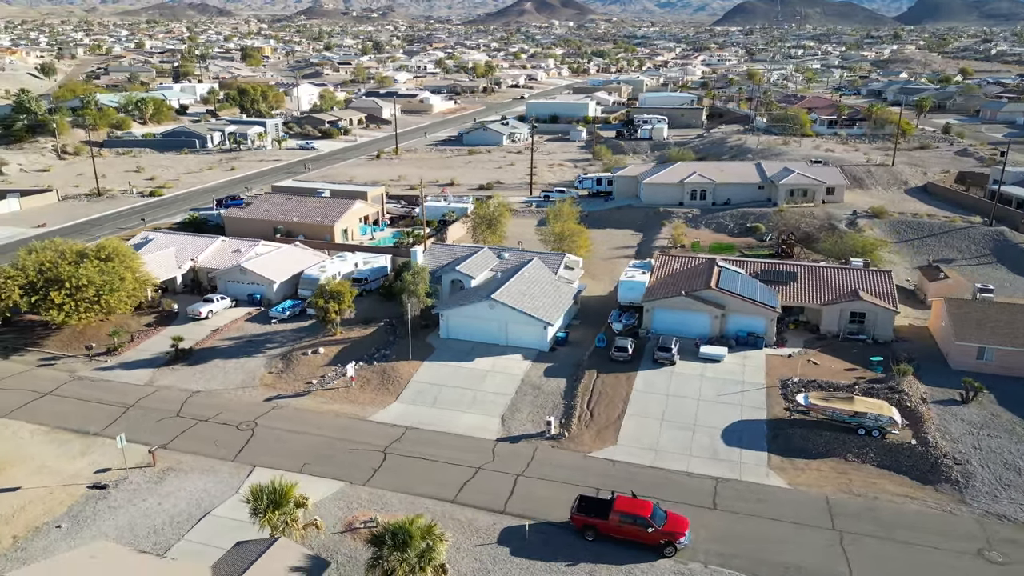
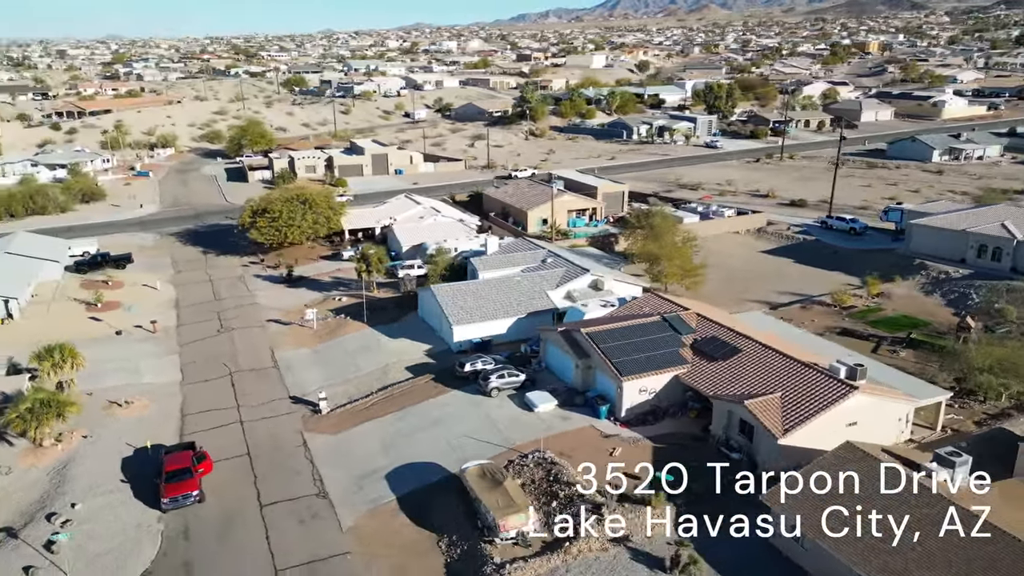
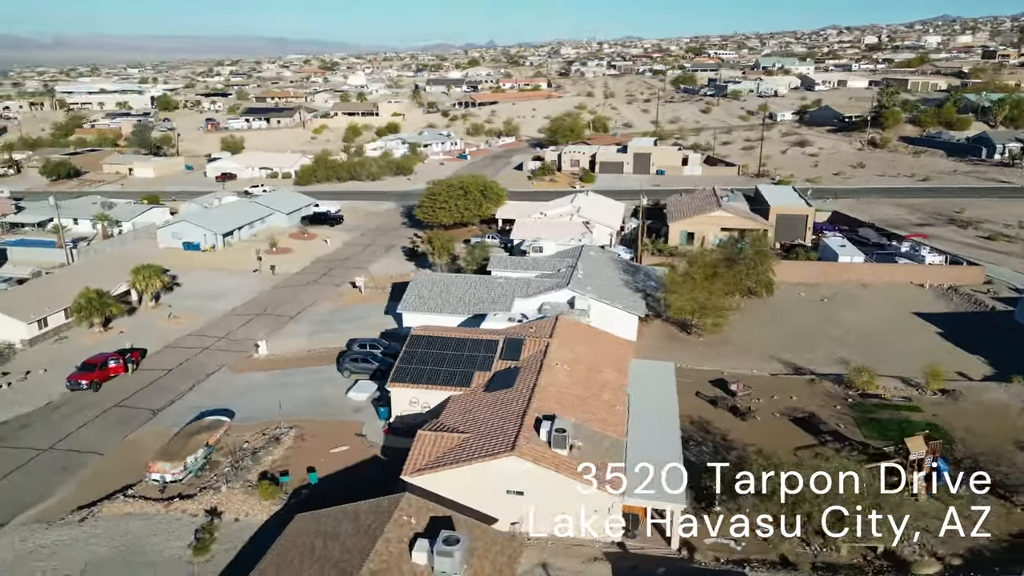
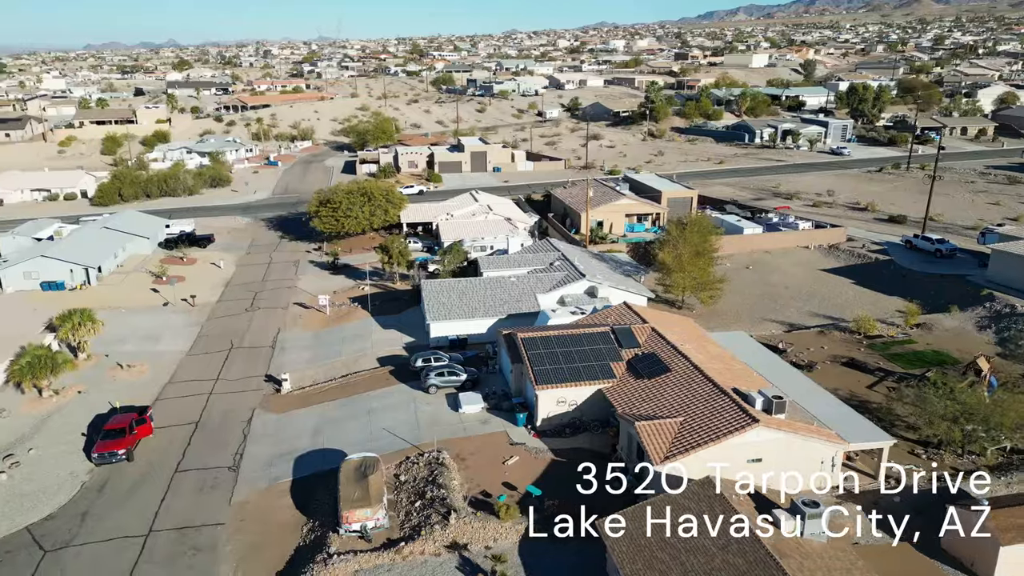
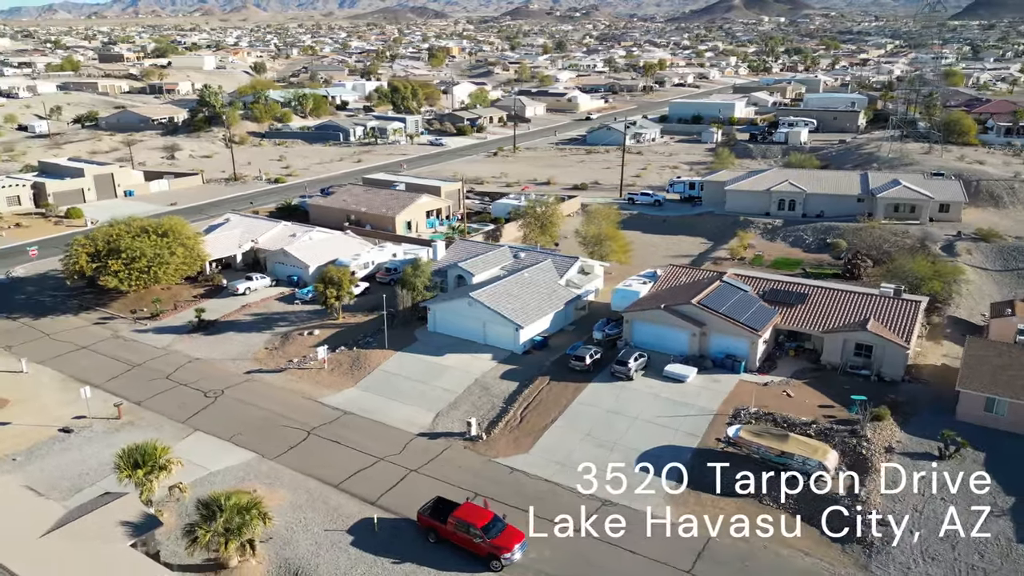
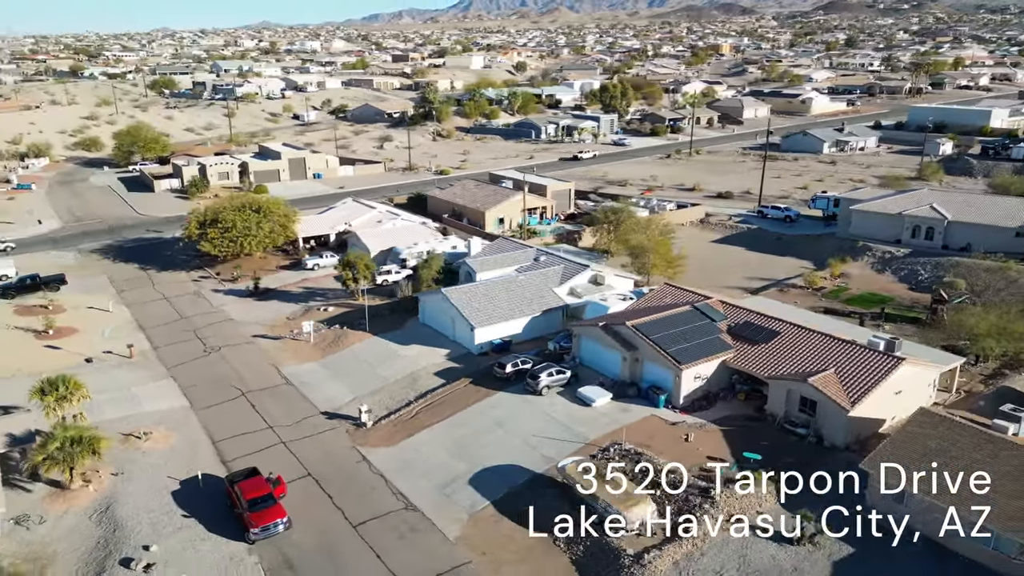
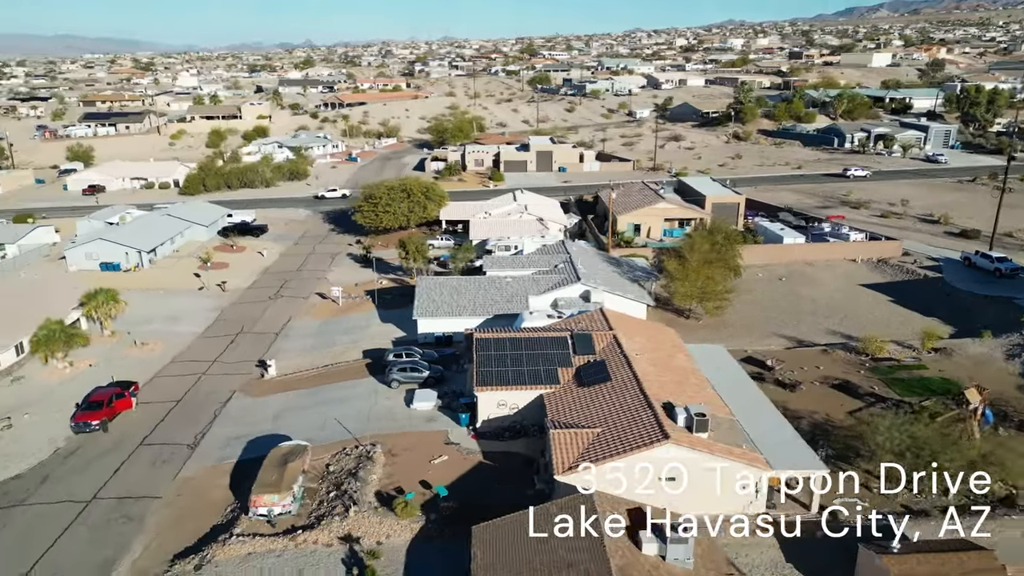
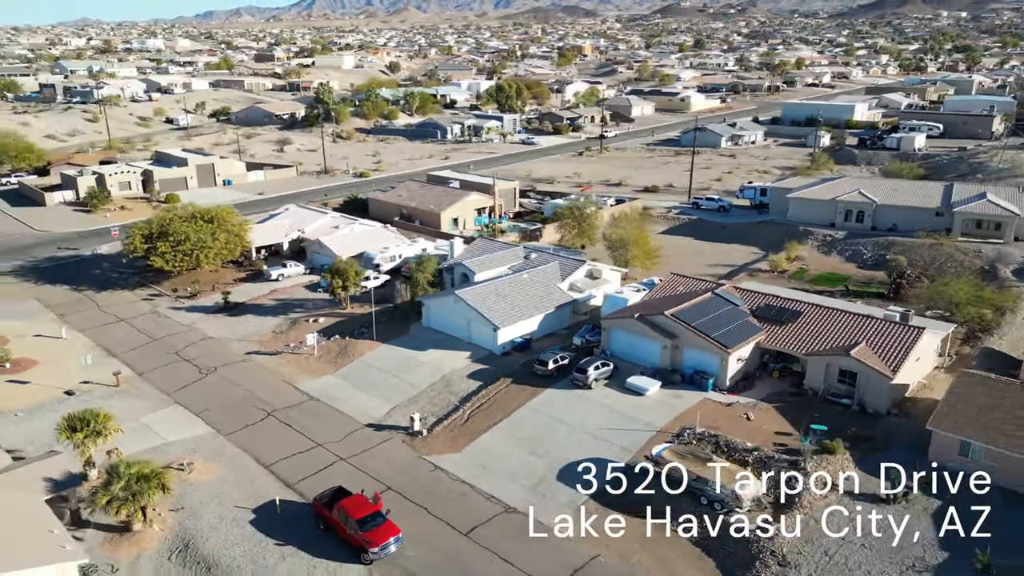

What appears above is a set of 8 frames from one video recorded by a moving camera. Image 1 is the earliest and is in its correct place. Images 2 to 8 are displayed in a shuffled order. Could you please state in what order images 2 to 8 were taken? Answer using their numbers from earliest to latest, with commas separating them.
5, 8, 6, 2, 4, 7, 3
